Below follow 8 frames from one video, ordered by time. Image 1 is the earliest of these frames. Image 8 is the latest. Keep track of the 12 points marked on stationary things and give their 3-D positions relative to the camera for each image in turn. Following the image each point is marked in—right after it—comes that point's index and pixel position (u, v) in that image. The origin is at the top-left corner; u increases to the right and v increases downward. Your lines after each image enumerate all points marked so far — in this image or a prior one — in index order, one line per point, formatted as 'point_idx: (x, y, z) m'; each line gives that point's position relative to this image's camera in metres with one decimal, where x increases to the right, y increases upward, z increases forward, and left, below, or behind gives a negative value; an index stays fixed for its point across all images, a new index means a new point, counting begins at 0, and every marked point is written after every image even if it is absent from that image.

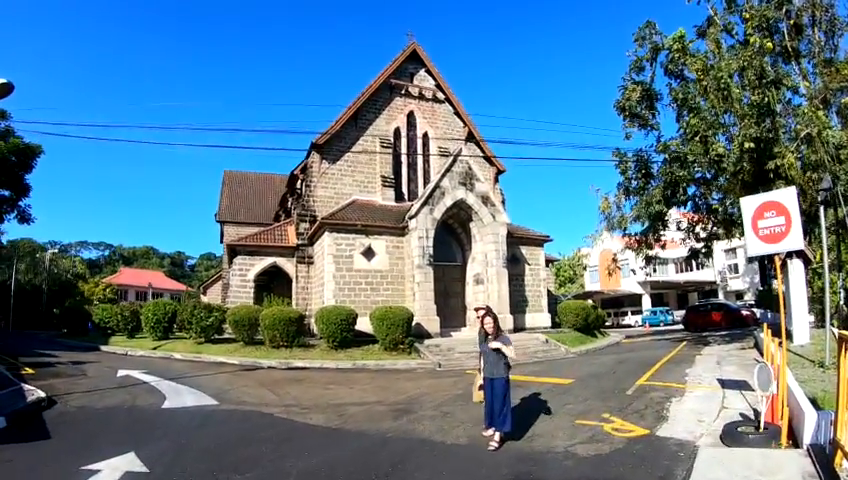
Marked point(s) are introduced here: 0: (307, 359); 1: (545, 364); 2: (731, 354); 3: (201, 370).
0: (-3.7, -3.7, +17.9) m
1: (+3.2, -3.3, +15.2) m
2: (+7.4, -2.8, +13.7) m
3: (-6.9, -3.9, +17.6) m
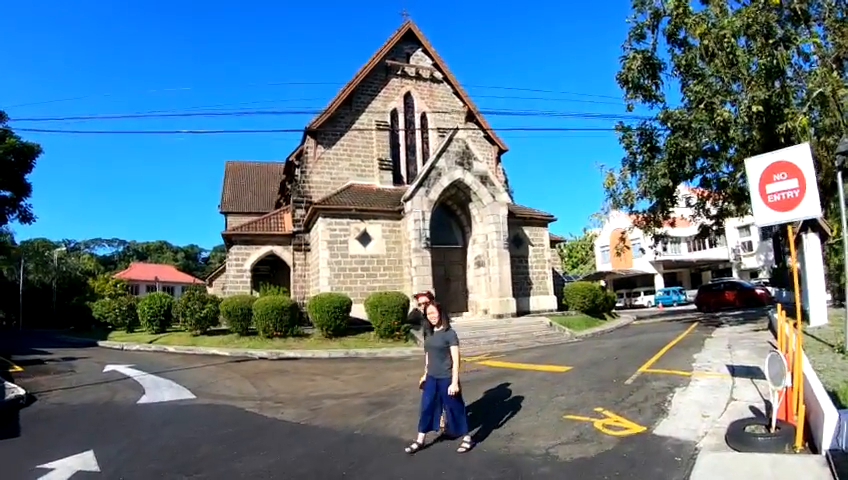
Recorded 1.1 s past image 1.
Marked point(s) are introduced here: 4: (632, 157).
0: (-3.8, -3.2, +17.3) m
1: (+3.0, -2.8, +14.4) m
2: (+7.2, -2.2, +12.9) m
3: (-7.0, -3.6, +17.1) m
4: (+7.3, +2.9, +19.6) m
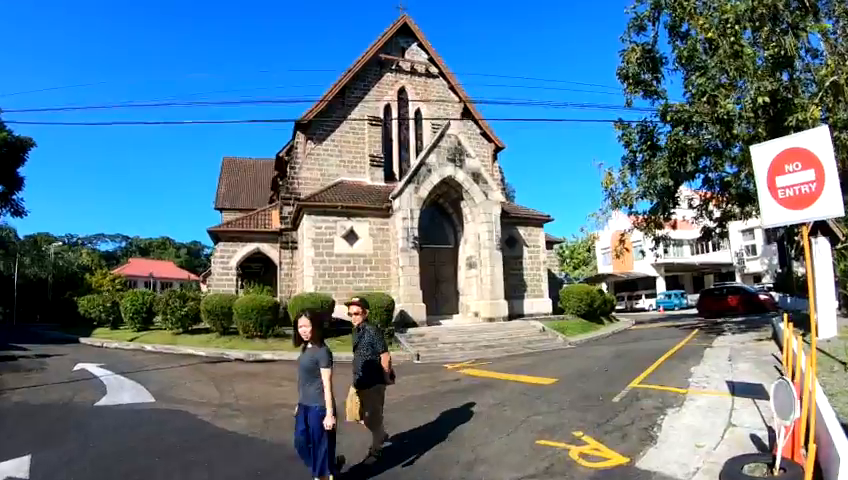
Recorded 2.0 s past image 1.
0: (-4.2, -3.1, +16.5) m
1: (+2.6, -2.8, +13.6) m
2: (+6.8, -2.3, +12.0) m
3: (-7.4, -3.5, +16.3) m
4: (+6.9, +2.8, +18.7) m
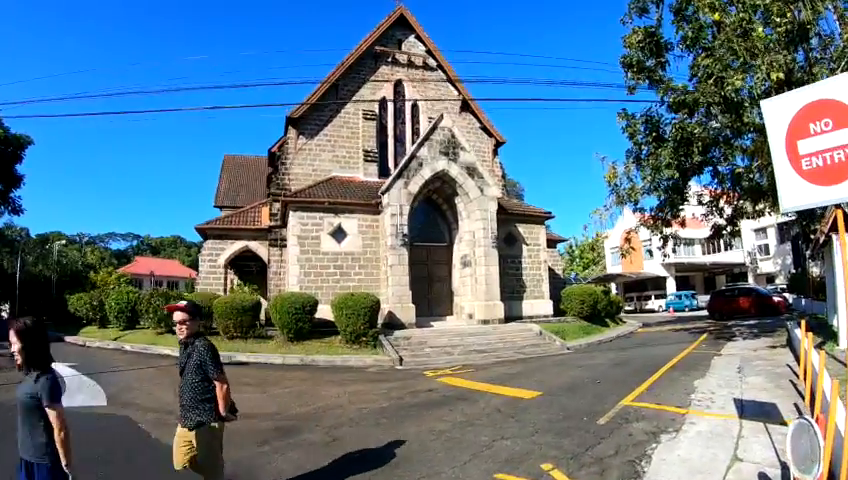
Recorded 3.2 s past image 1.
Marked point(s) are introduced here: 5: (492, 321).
0: (-4.6, -3.1, +15.6) m
1: (+2.2, -2.7, +12.5) m
2: (+6.4, -2.3, +10.9) m
3: (-7.8, -3.4, +15.4) m
4: (+6.6, +2.9, +17.5) m
5: (+2.2, -2.6, +18.0) m
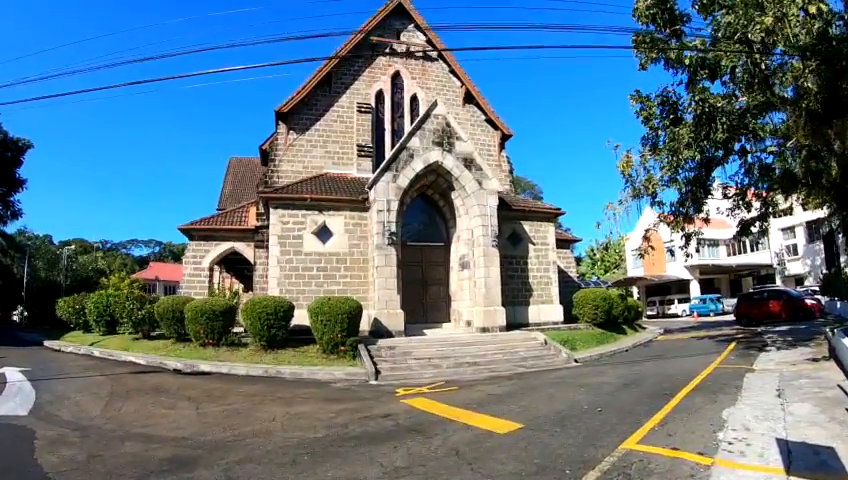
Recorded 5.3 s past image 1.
0: (-4.9, -3.0, +14.0) m
1: (+1.8, -2.6, +10.7) m
2: (+5.9, -2.1, +8.9) m
3: (-8.1, -3.4, +13.9) m
4: (+6.3, +3.0, +15.6) m
5: (+1.9, -2.6, +16.2) m
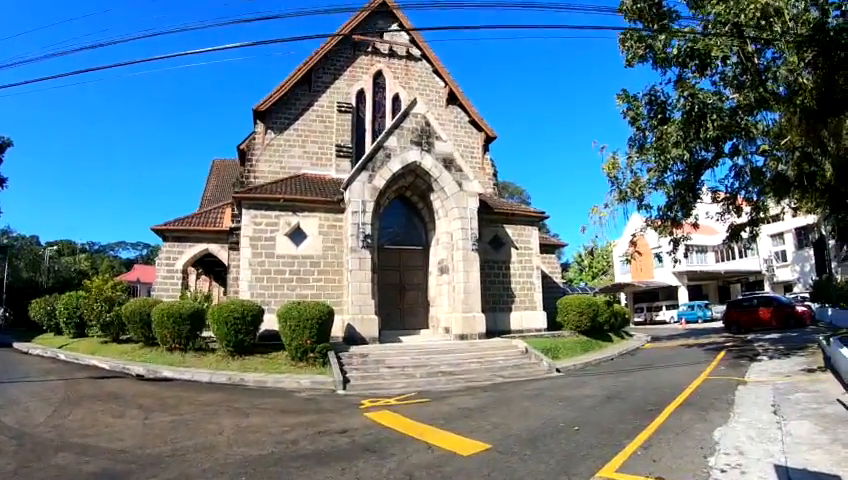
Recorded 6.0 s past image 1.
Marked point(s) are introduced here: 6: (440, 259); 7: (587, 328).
0: (-5.5, -3.1, +13.1) m
1: (+1.2, -2.7, +10.0) m
2: (+5.4, -2.1, +8.2) m
3: (-8.7, -3.4, +13.0) m
4: (+5.7, +2.8, +15.0) m
5: (+1.3, -2.6, +15.5) m
6: (+0.5, -0.6, +16.7) m
7: (+5.1, -2.7, +17.7) m
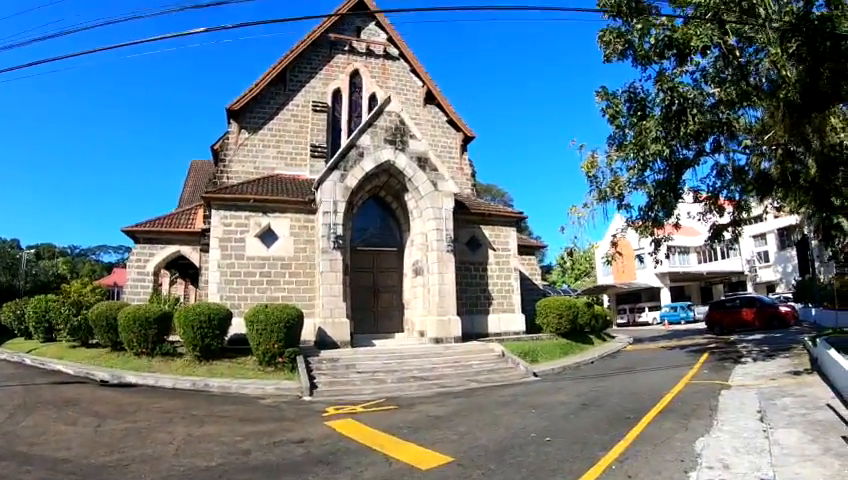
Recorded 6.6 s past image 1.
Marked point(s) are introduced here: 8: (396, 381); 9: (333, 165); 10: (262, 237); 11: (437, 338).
0: (-6.1, -3.1, +12.4) m
1: (+0.7, -2.6, +9.4) m
2: (+4.9, -2.1, +7.8) m
3: (-9.3, -3.5, +12.2) m
4: (+5.1, +2.9, +14.6) m
5: (+0.7, -2.7, +14.9) m
6: (-0.2, -0.6, +16.1) m
7: (+4.4, -2.7, +17.3) m
8: (-0.5, -2.8, +11.2) m
9: (-2.4, +2.0, +14.9) m
10: (-4.5, 0.0, +15.7) m
11: (+0.4, -2.6, +14.9) m
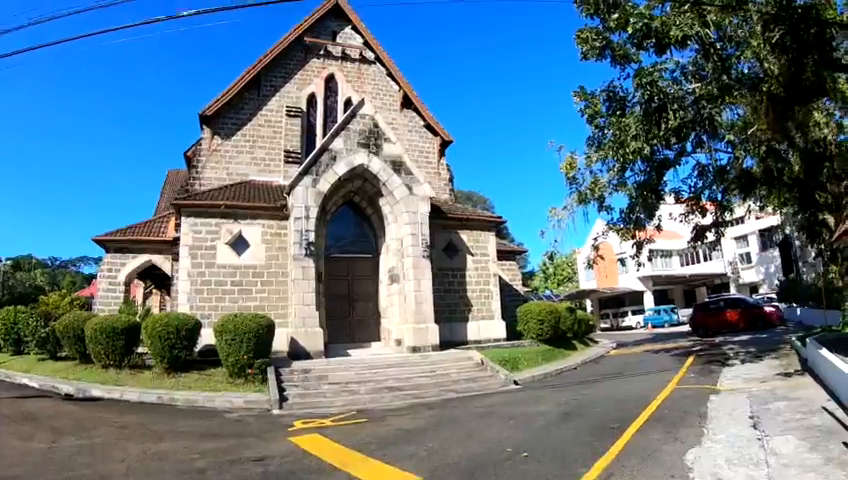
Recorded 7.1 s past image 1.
0: (-6.6, -3.3, +11.7) m
1: (+0.3, -2.7, +8.9) m
2: (+4.5, -2.0, +7.4) m
3: (-9.7, -3.7, +11.4) m
4: (+4.4, +2.8, +14.3) m
5: (+0.1, -2.8, +14.4) m
6: (-0.8, -0.7, +15.6) m
7: (+3.7, -2.8, +16.8) m
8: (-1.0, -2.9, +10.6) m
9: (-3.0, +1.8, +14.4) m
10: (-5.1, -0.2, +15.0) m
11: (-0.2, -2.7, +14.3) m
